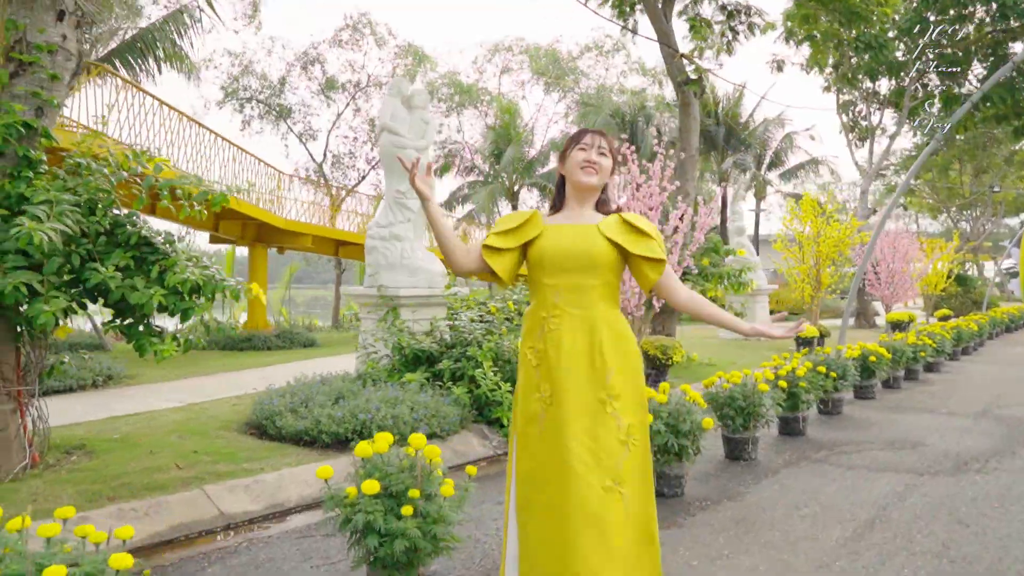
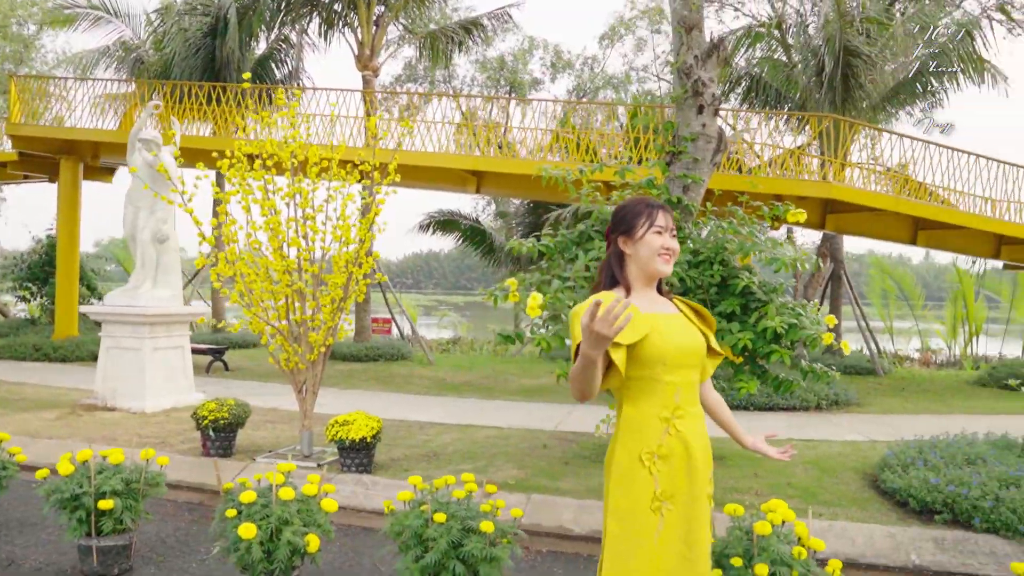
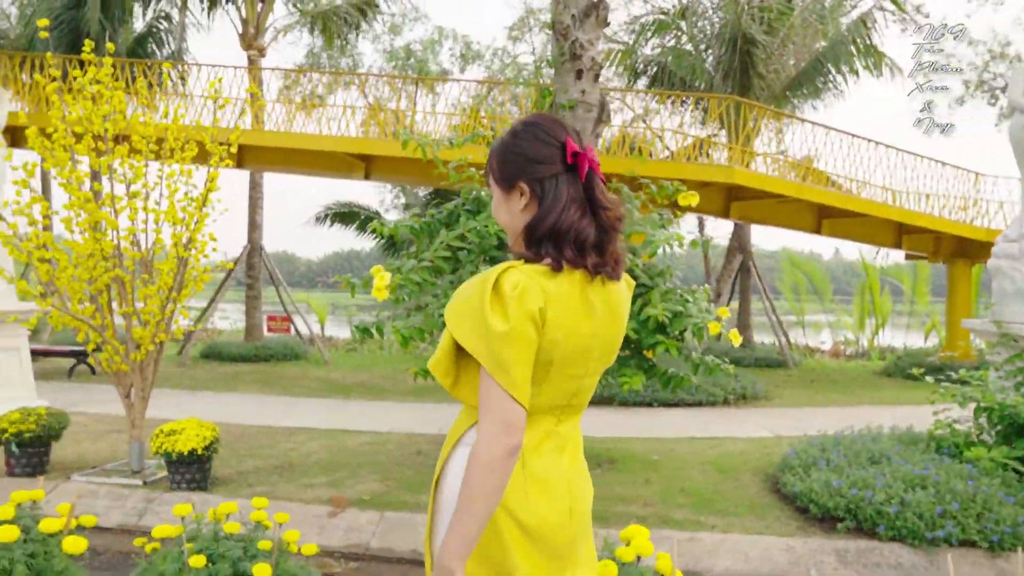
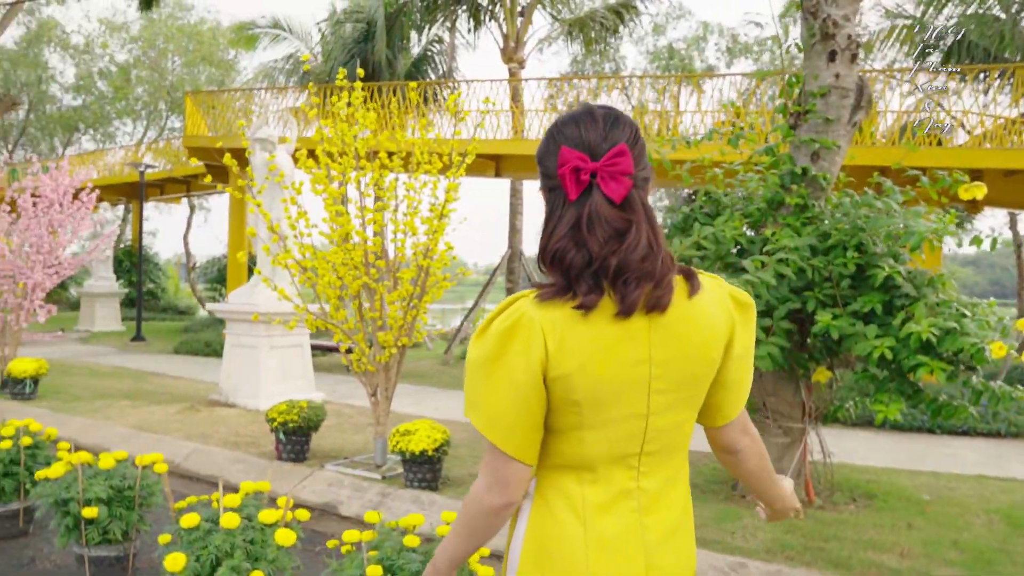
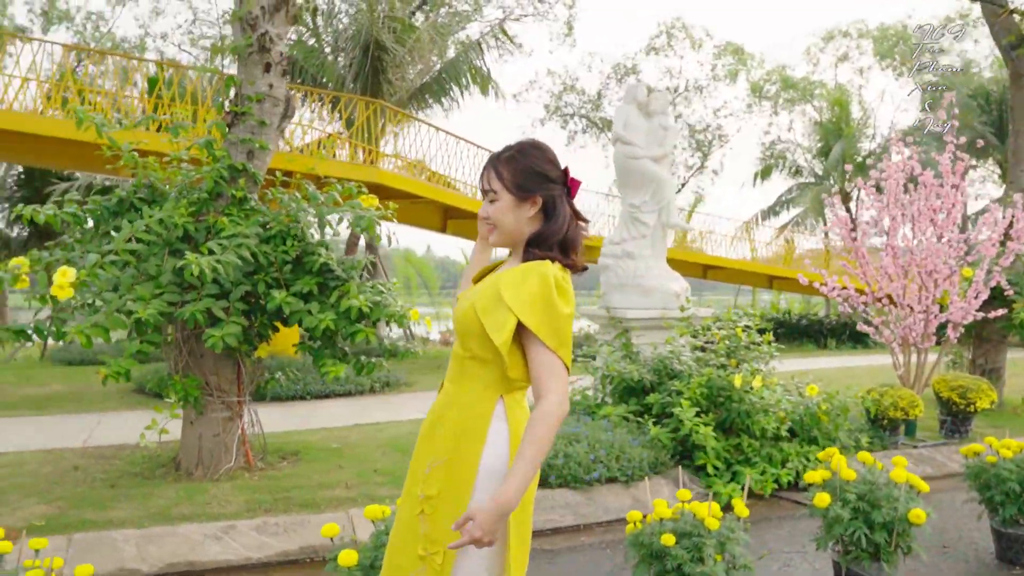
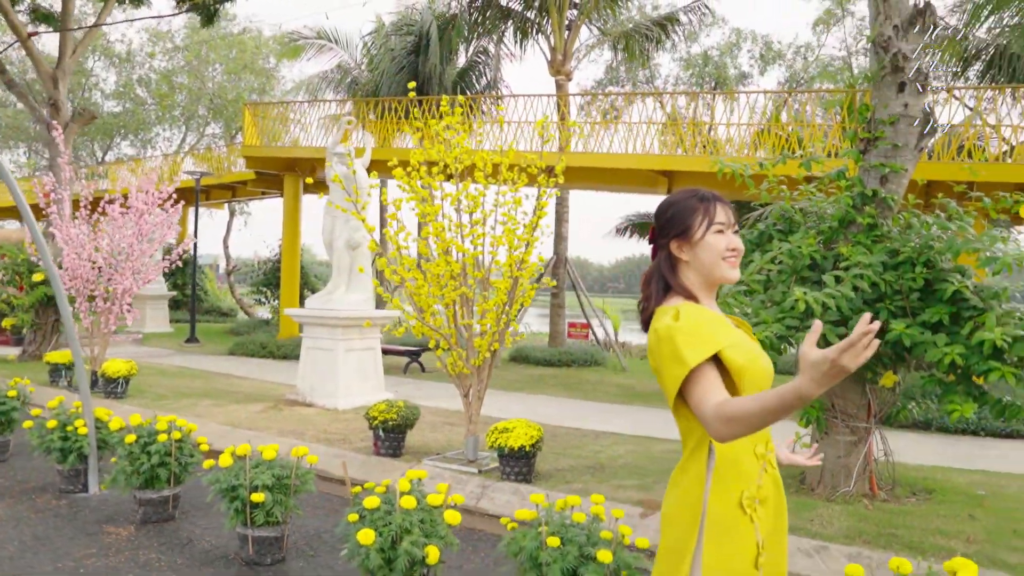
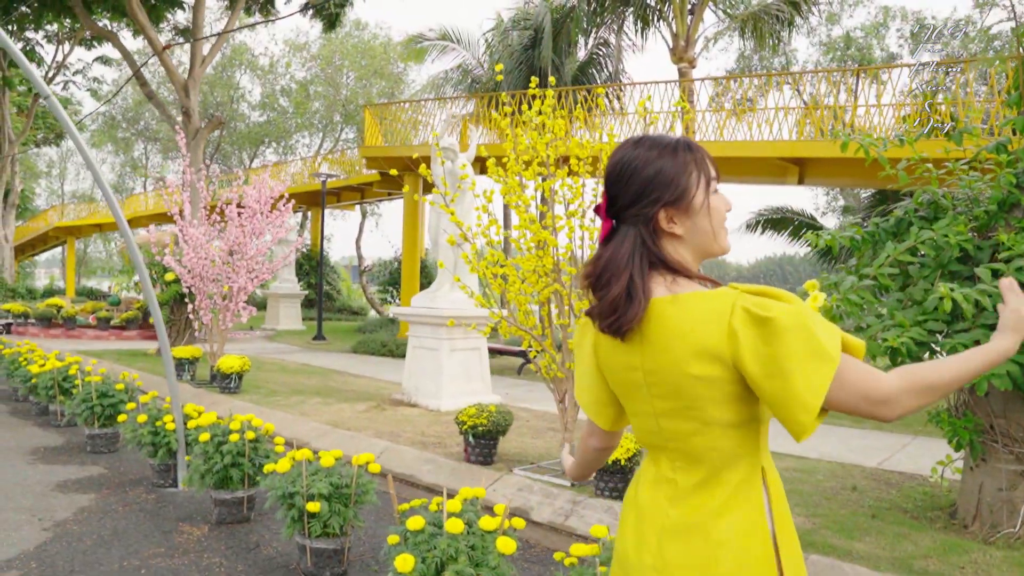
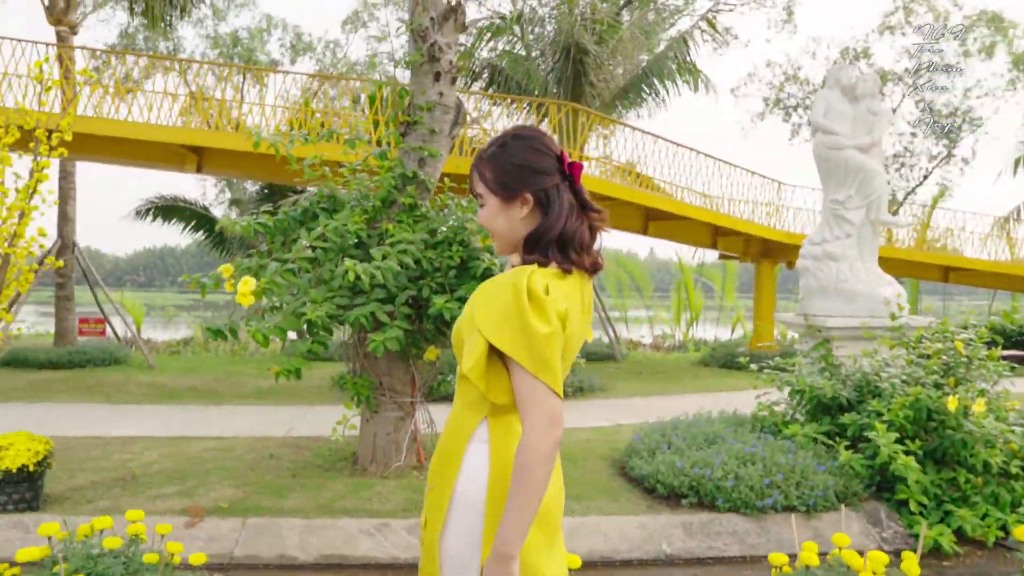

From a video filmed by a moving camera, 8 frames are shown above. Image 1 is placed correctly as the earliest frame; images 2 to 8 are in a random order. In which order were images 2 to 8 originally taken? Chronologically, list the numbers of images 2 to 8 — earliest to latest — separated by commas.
5, 8, 3, 4, 7, 6, 2
